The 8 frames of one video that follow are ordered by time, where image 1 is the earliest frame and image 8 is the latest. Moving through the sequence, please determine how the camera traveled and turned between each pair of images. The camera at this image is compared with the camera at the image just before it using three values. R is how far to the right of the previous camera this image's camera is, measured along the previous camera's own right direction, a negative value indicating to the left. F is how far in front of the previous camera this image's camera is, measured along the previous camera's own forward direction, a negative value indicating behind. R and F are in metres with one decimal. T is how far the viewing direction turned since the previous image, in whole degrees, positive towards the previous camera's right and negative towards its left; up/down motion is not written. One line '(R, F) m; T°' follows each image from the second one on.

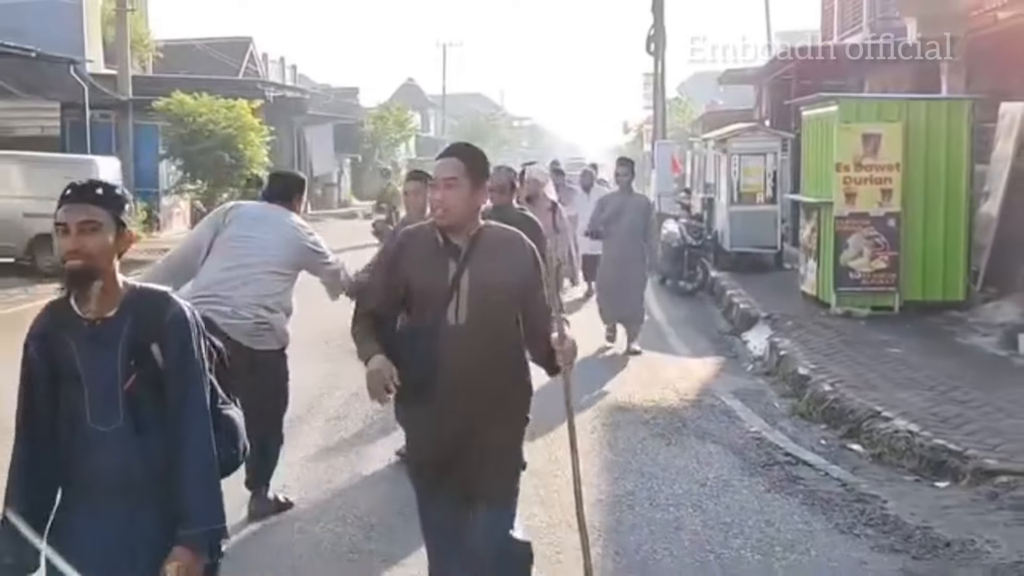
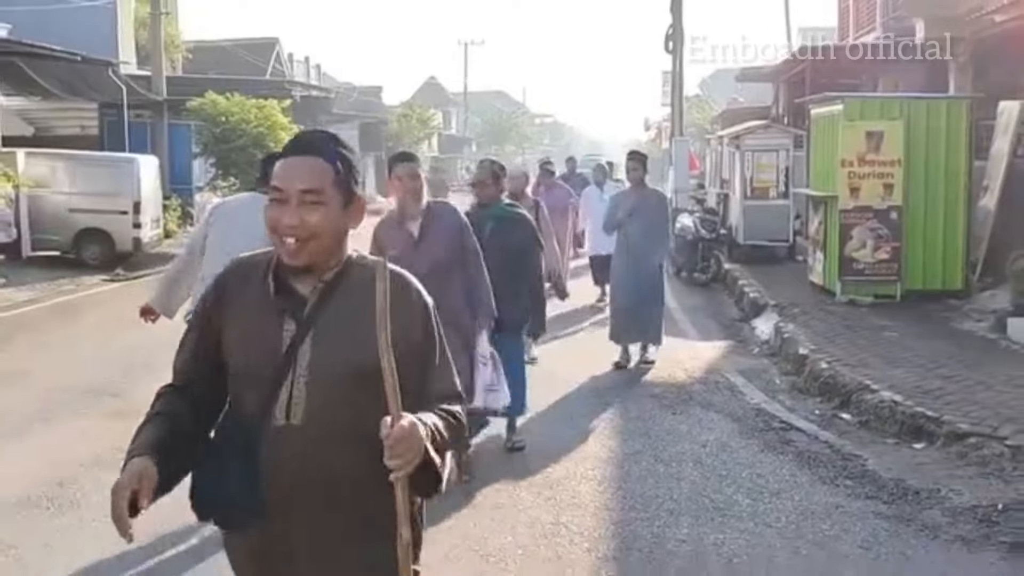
(0.0, -0.8) m; -1°
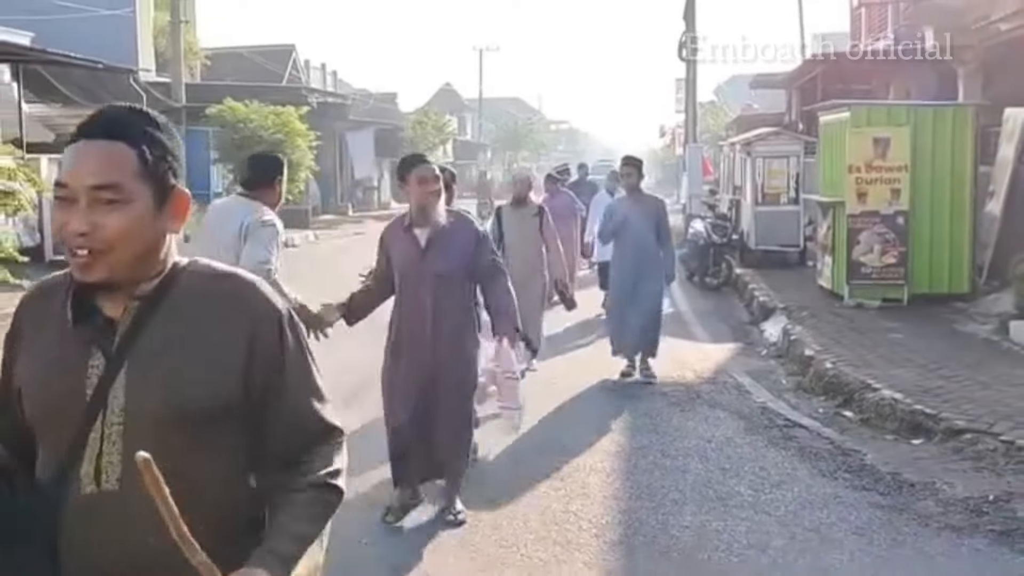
(0.0, -0.3) m; -1°
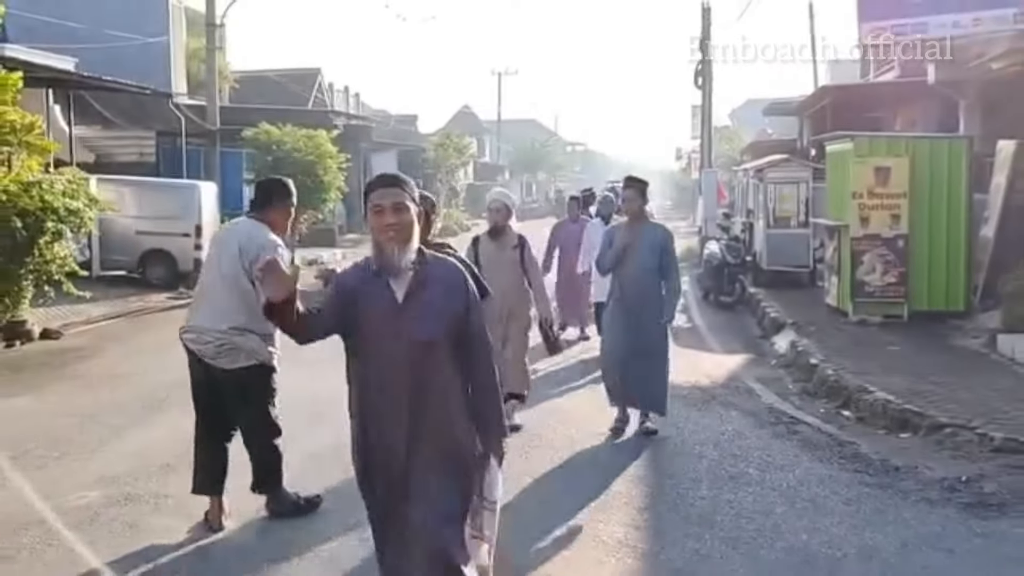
(-0.2, -1.2) m; -1°
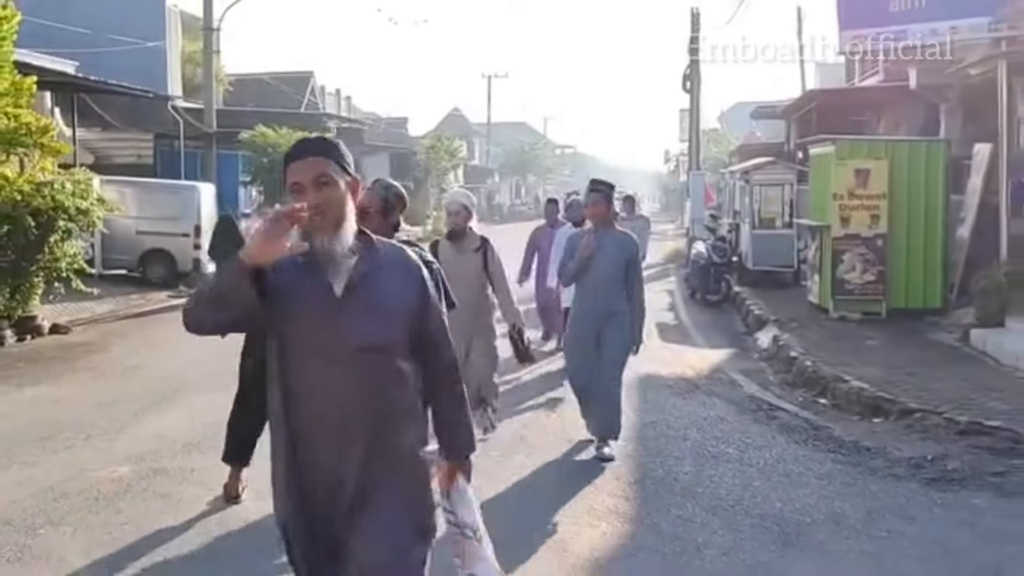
(-0.1, -0.6) m; 0°
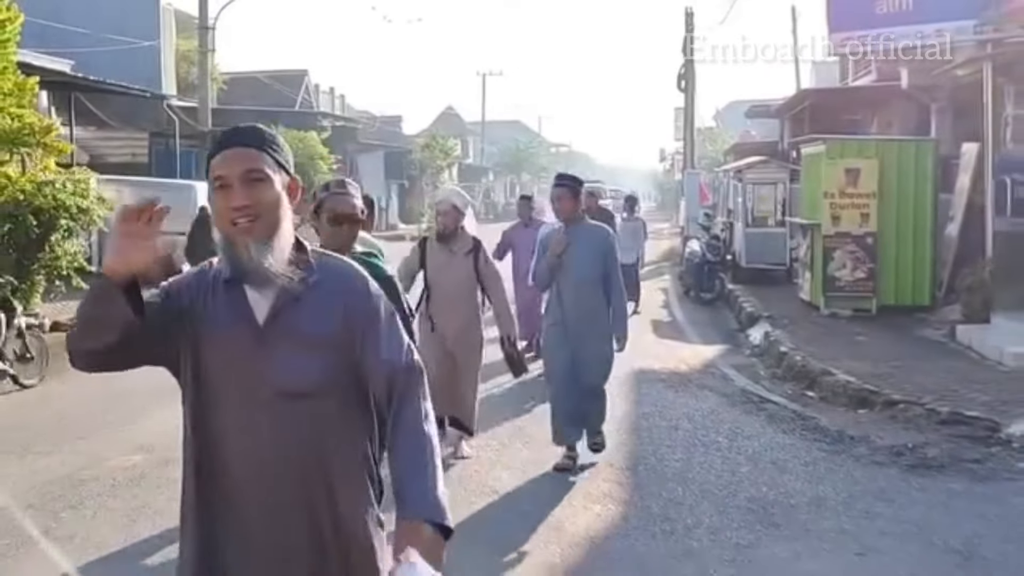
(0.0, -0.3) m; 0°
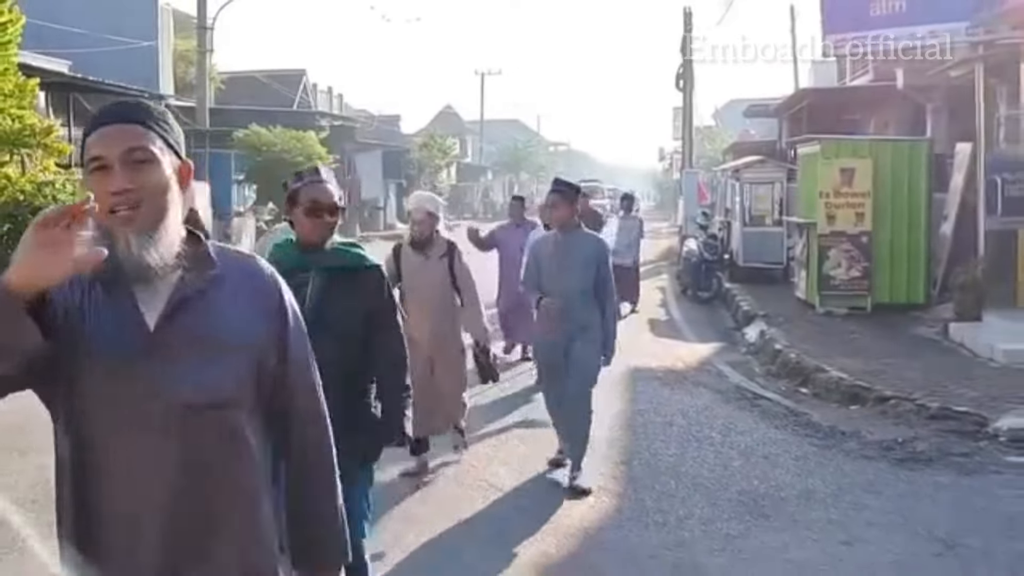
(0.0, -0.2) m; 0°
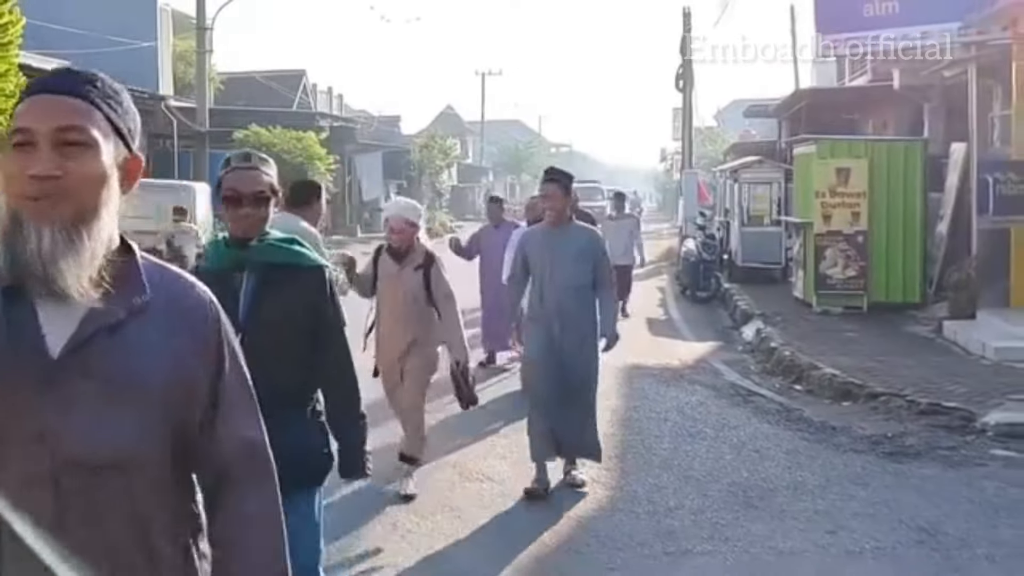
(0.0, -0.2) m; 0°
